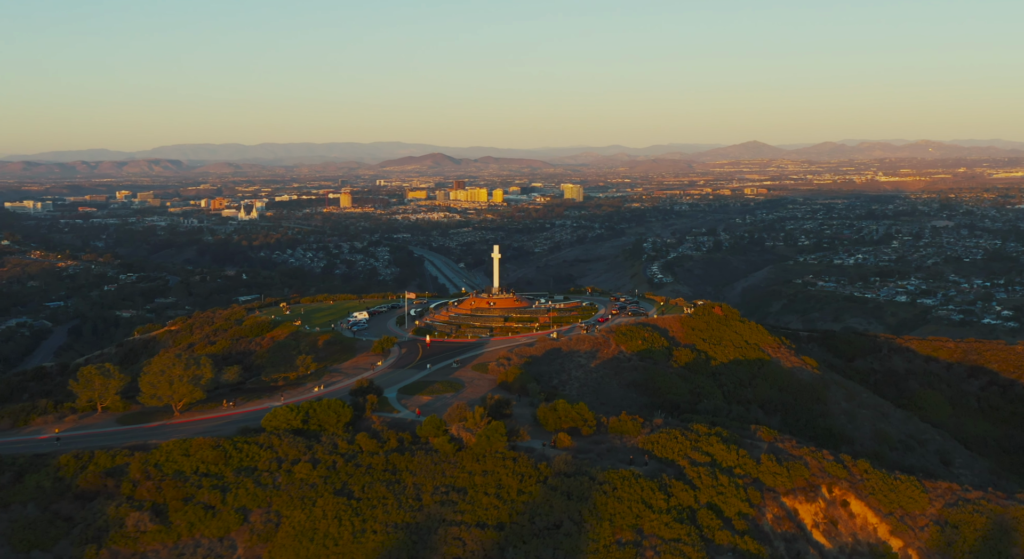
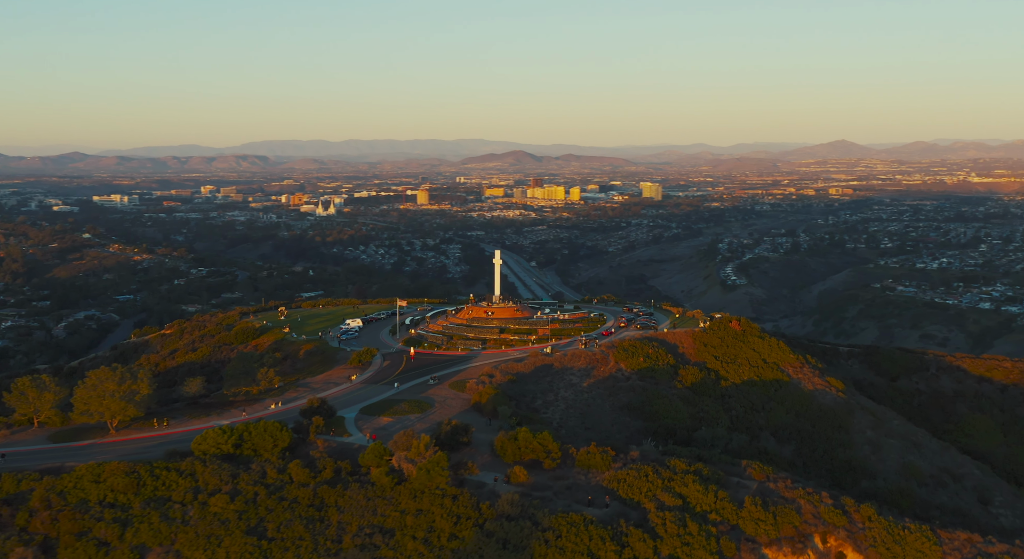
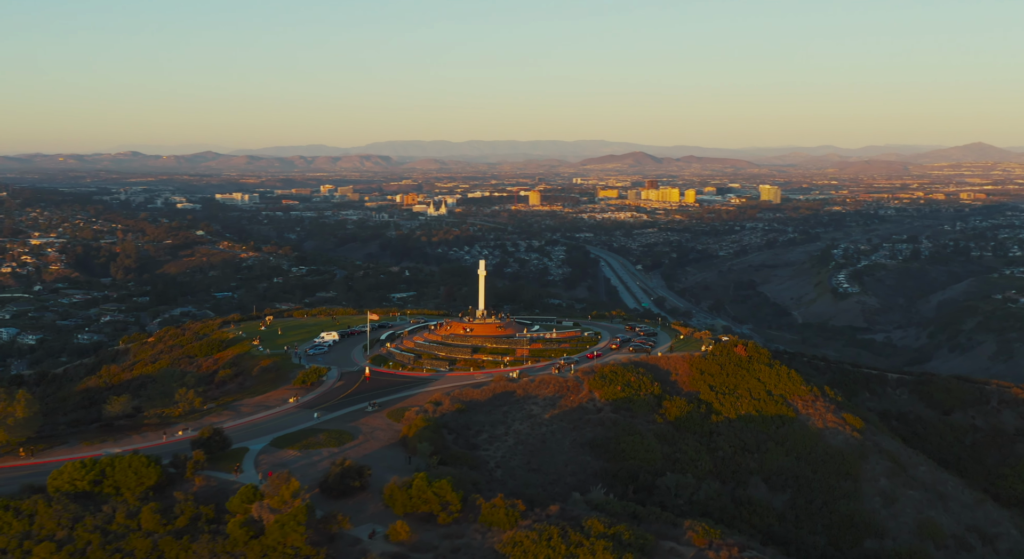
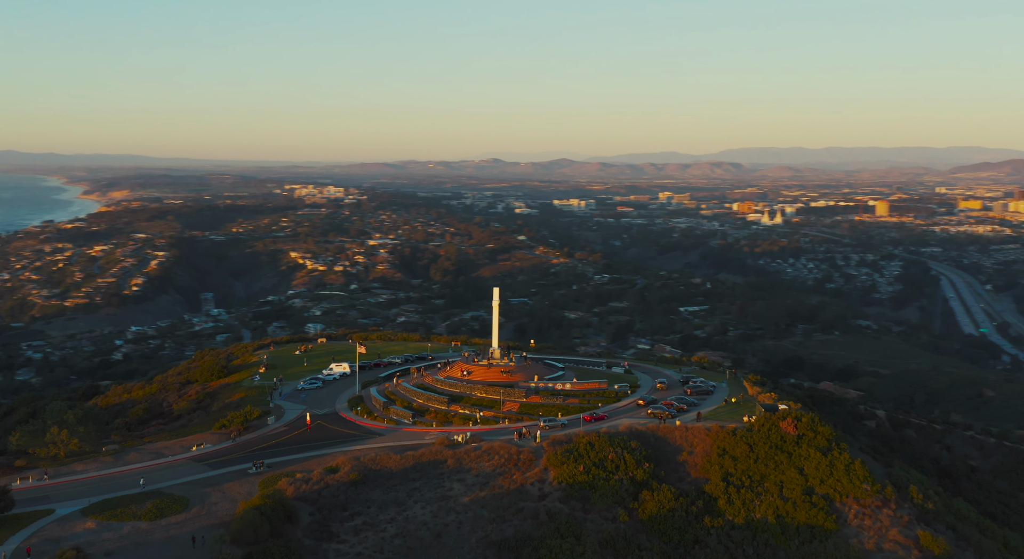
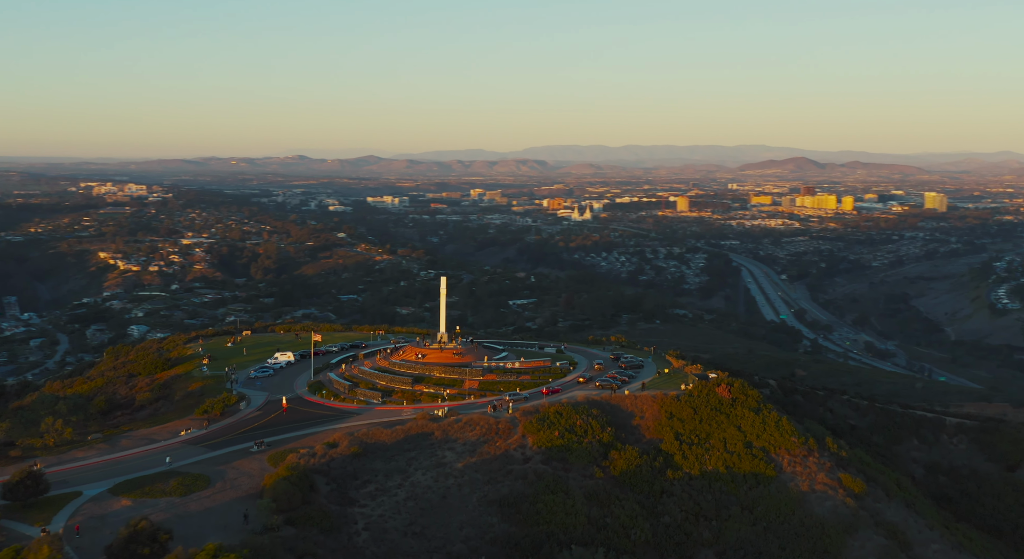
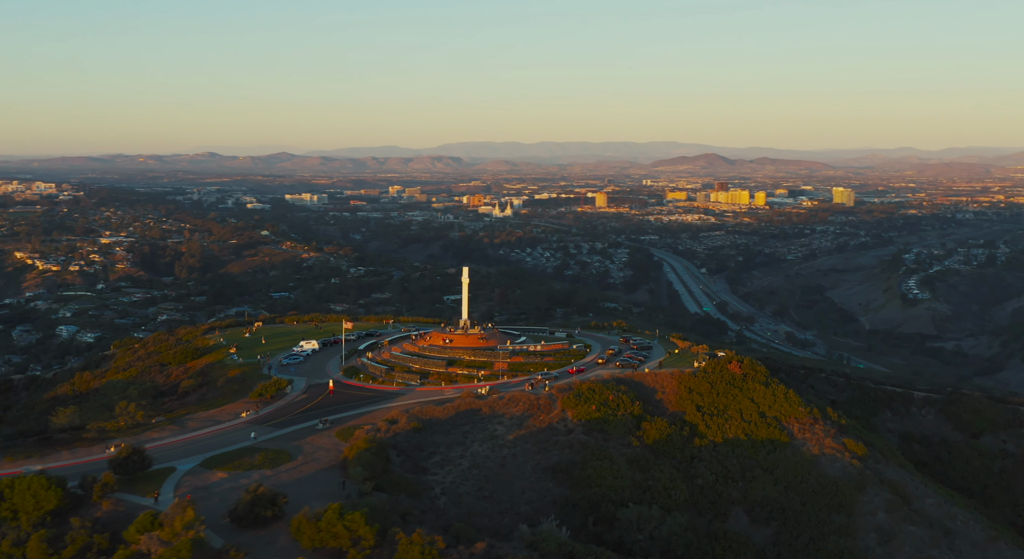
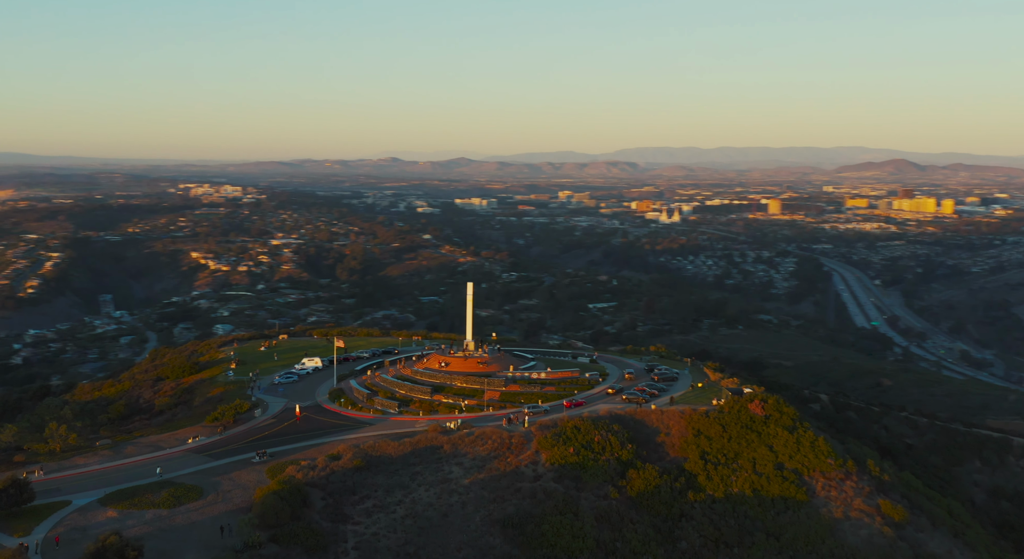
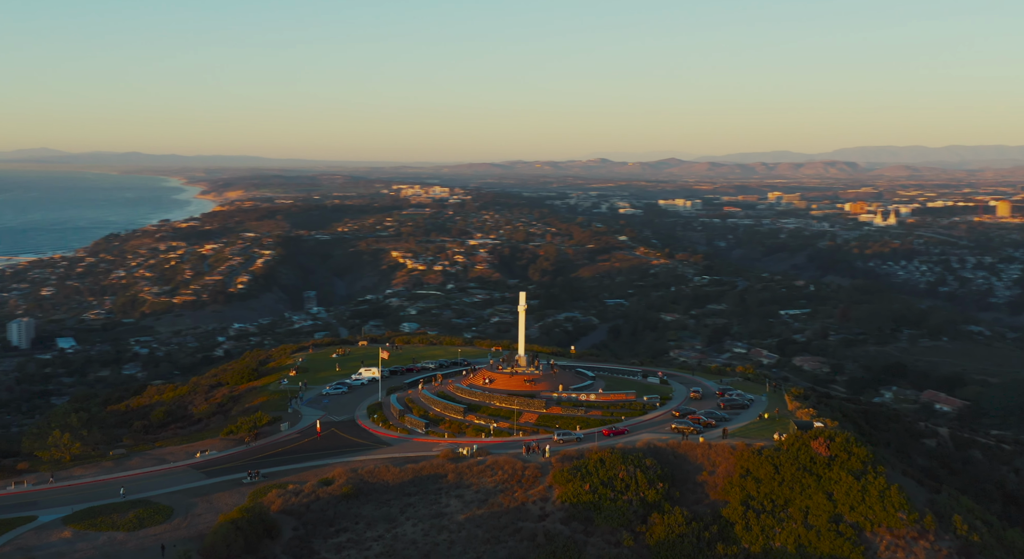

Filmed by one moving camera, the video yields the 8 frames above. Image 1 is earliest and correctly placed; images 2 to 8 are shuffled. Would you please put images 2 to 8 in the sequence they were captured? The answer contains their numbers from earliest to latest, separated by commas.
2, 3, 6, 5, 7, 4, 8
